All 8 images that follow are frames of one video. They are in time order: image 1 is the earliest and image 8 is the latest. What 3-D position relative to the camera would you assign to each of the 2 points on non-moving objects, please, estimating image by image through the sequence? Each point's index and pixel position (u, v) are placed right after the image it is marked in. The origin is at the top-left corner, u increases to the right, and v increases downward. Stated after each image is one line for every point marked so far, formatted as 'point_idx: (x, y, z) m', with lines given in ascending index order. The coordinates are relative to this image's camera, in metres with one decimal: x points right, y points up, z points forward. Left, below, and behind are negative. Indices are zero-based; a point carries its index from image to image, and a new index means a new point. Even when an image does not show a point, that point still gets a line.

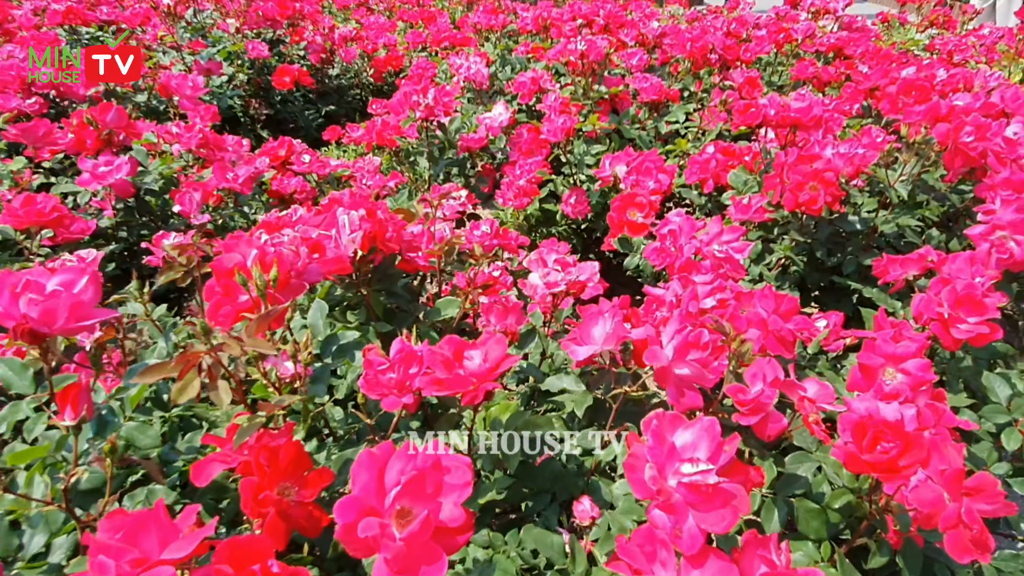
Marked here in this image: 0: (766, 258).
0: (+0.6, +0.1, +1.8) m
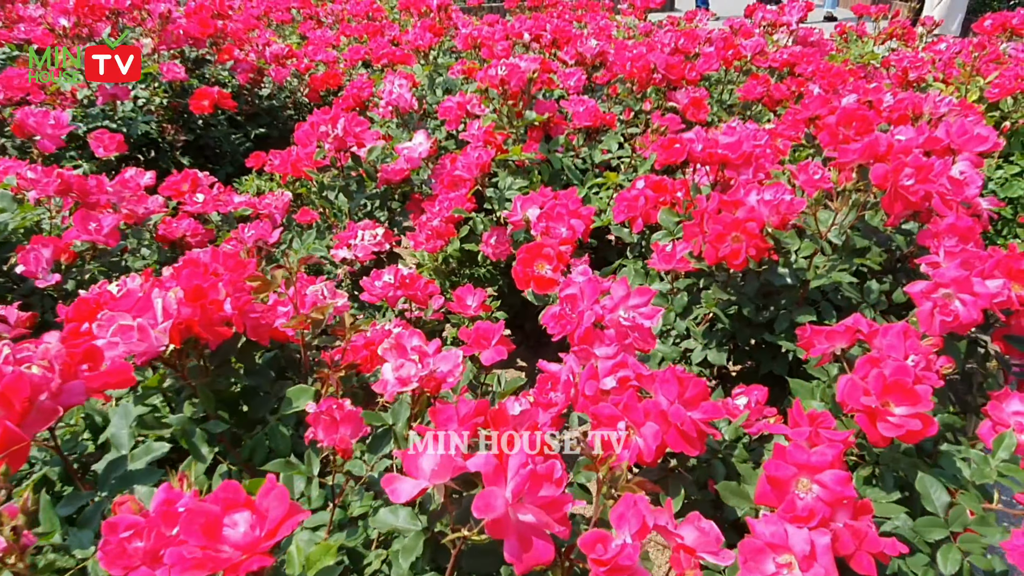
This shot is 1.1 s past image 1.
0: (+0.4, 0.0, +1.6) m
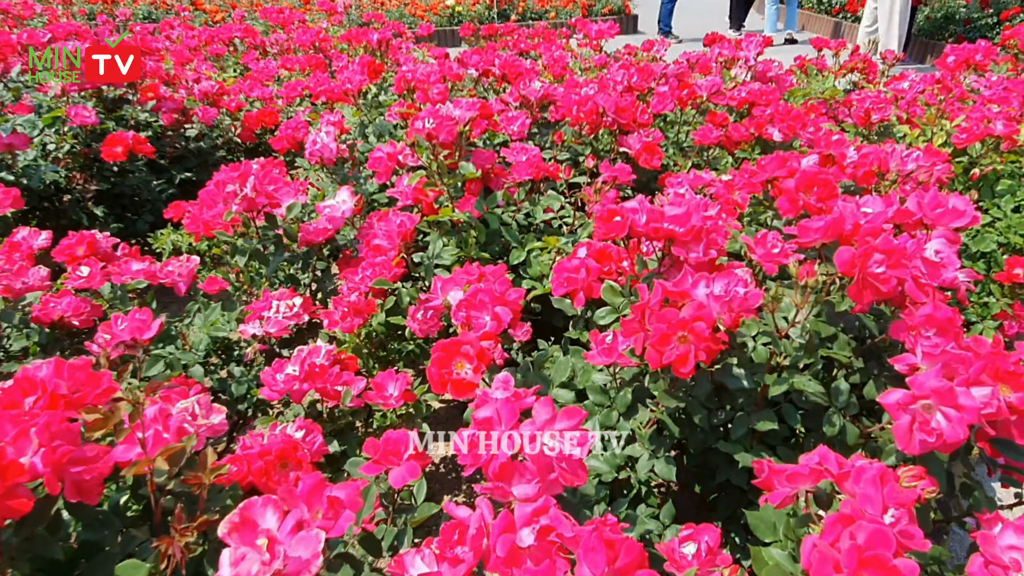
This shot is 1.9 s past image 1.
0: (+0.2, -0.2, +1.4) m
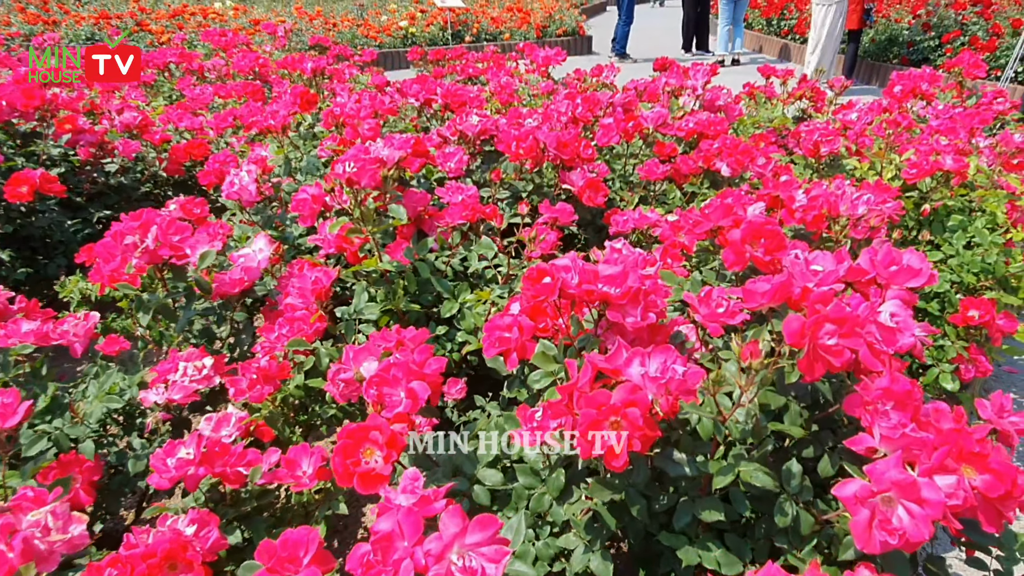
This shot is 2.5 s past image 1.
0: (+0.1, -0.3, +1.2) m
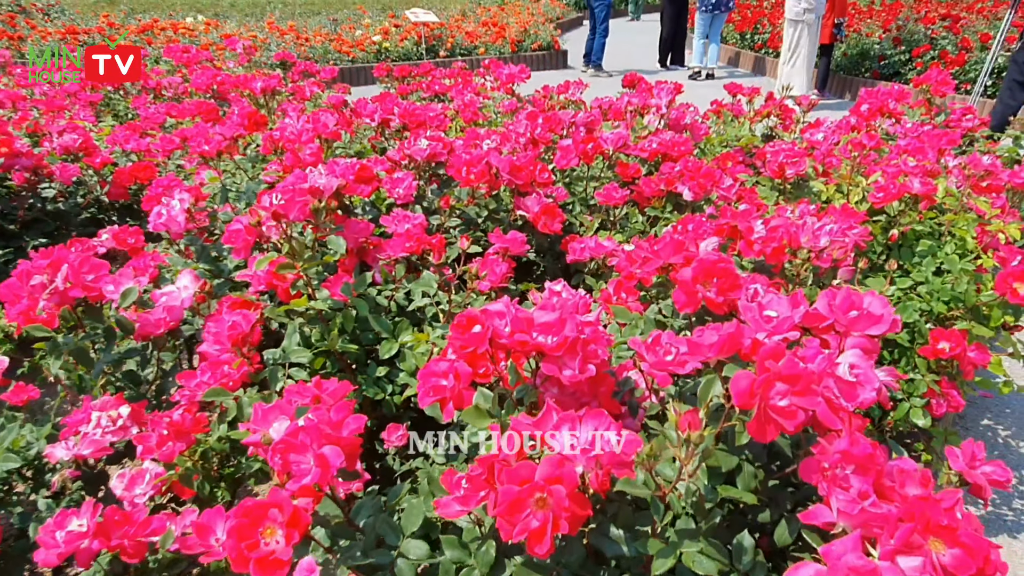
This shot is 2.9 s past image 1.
0: (0.0, -0.4, +1.1) m
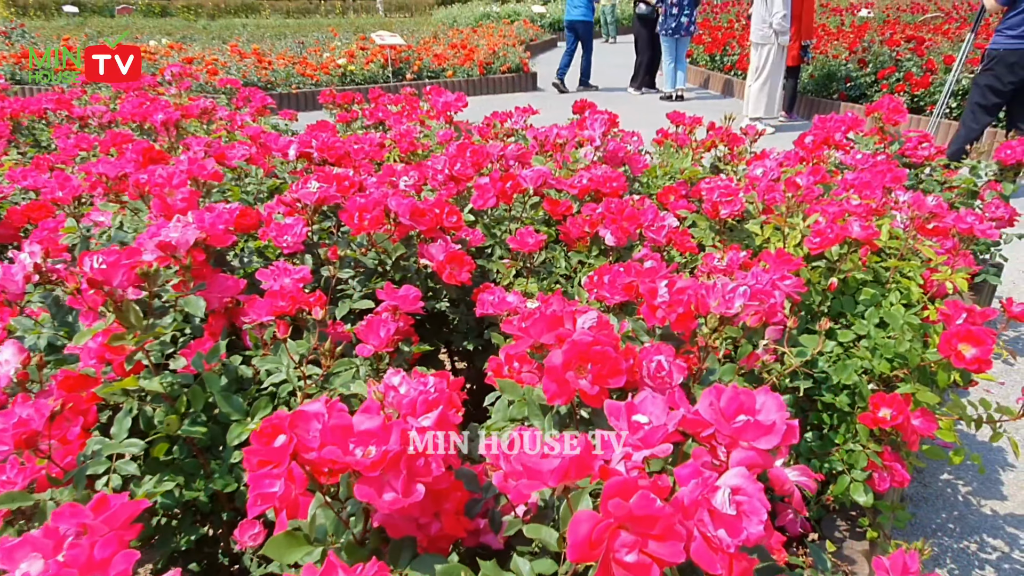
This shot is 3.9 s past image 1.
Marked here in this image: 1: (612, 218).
0: (-0.3, -0.6, +0.8) m
1: (+0.3, +0.2, +2.2) m
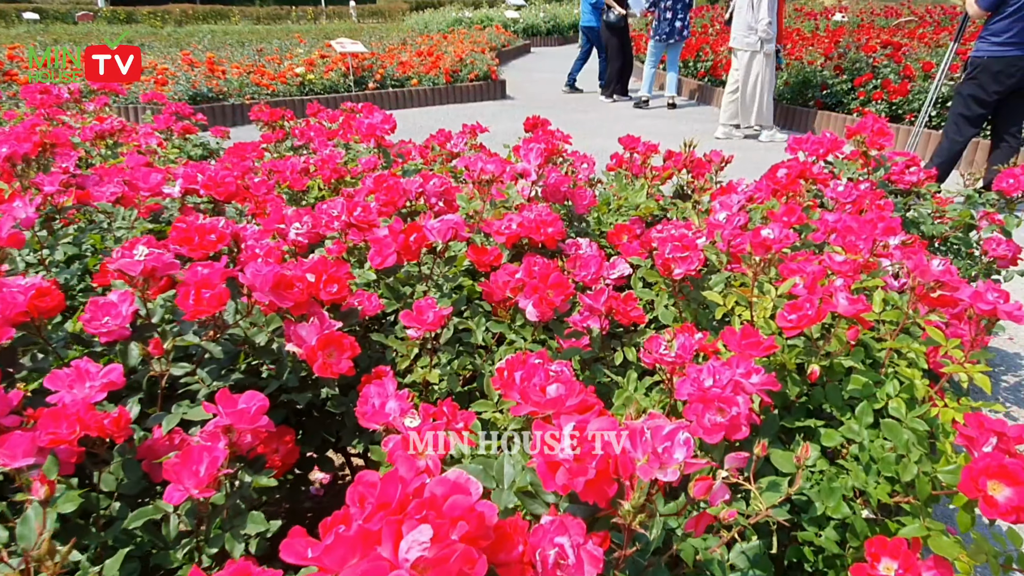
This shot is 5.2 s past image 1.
0: (-0.4, -0.8, +0.4) m
1: (+0.1, 0.0, +1.7) m
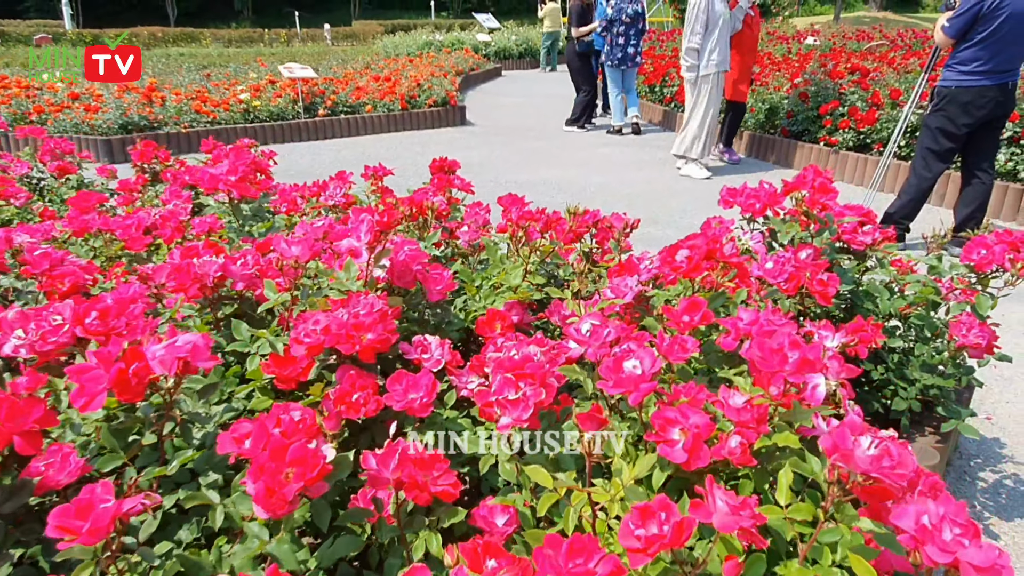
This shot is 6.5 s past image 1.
0: (-0.8, -1.0, -0.2) m
1: (-0.4, -0.3, +1.1) m
